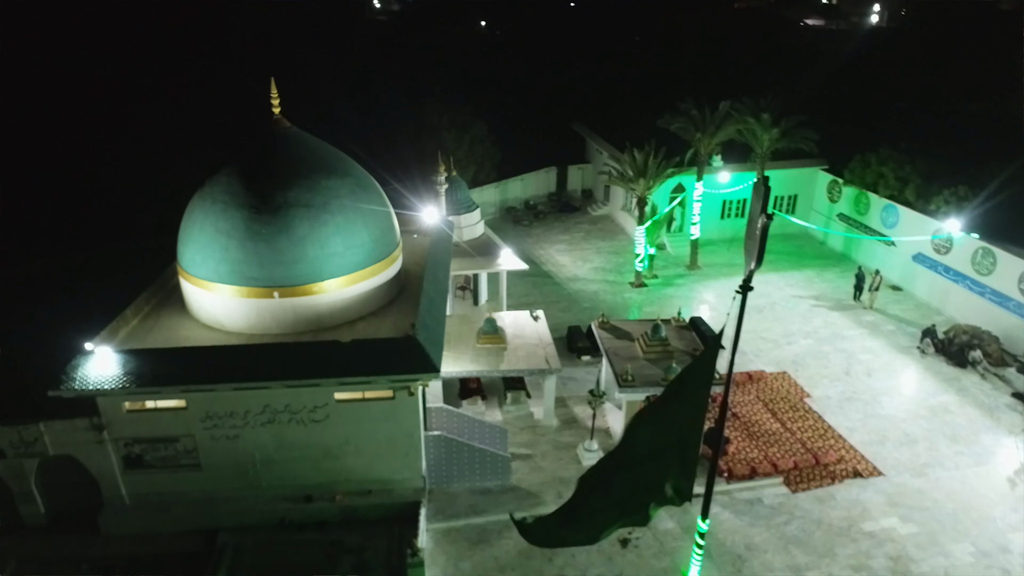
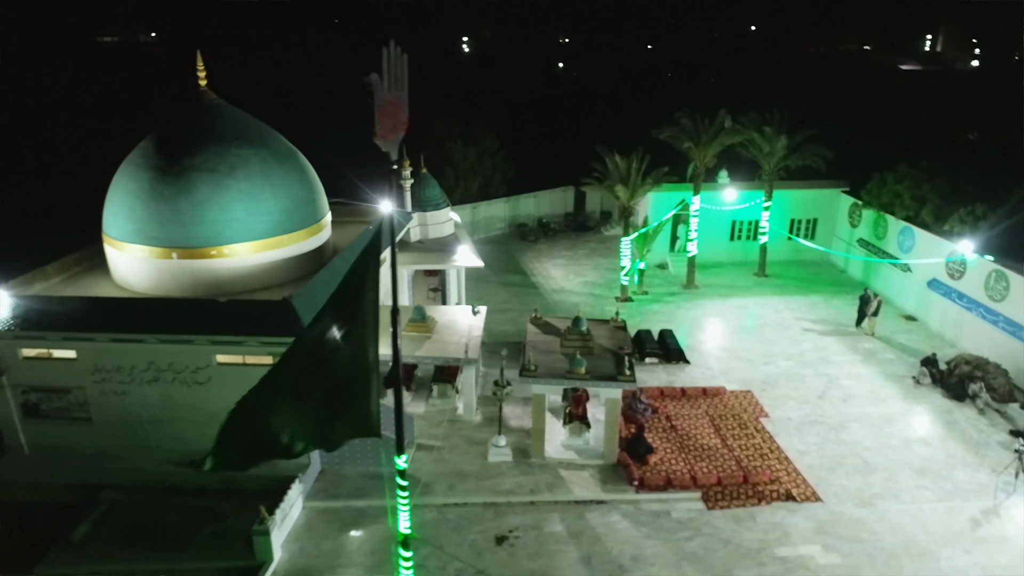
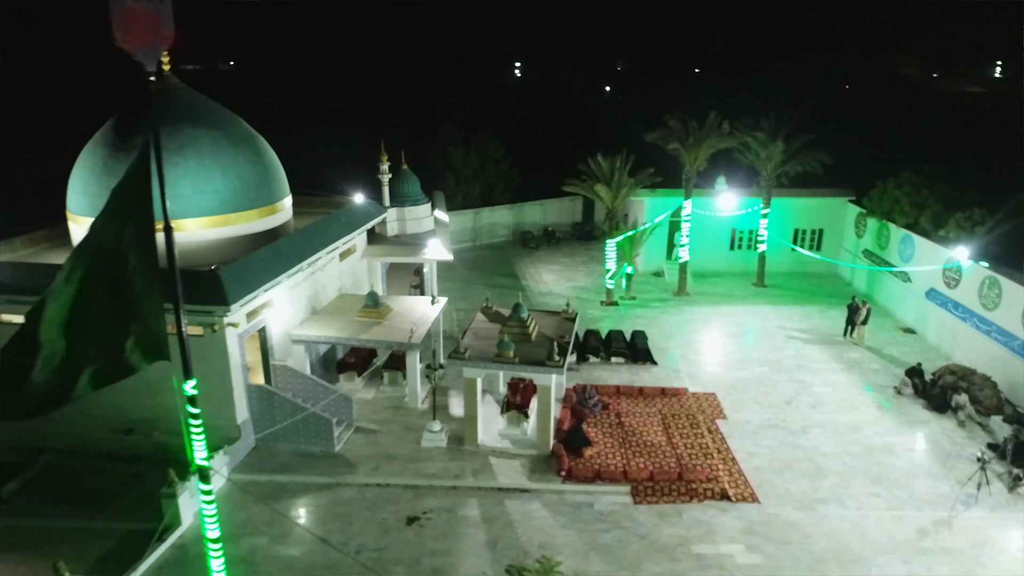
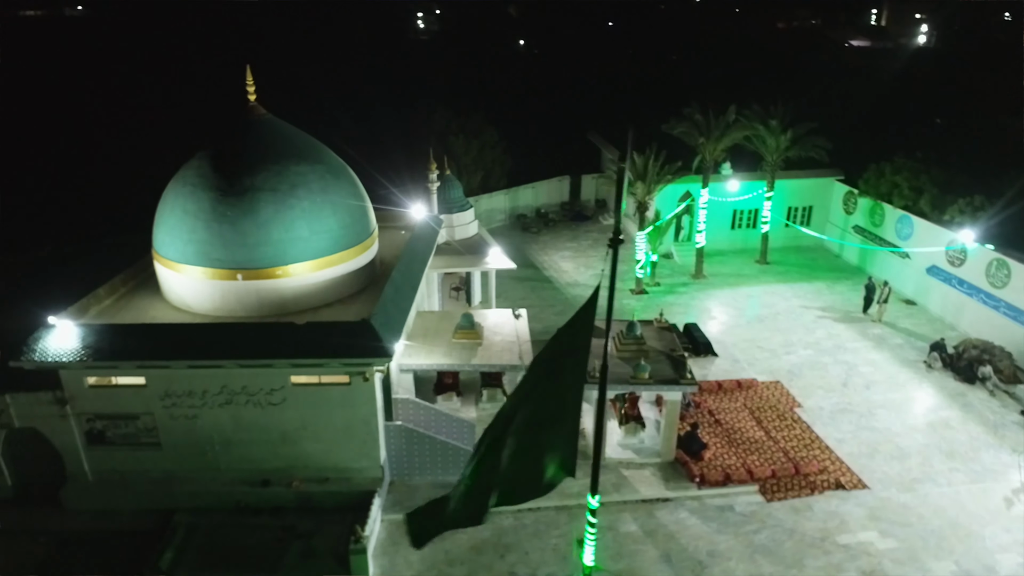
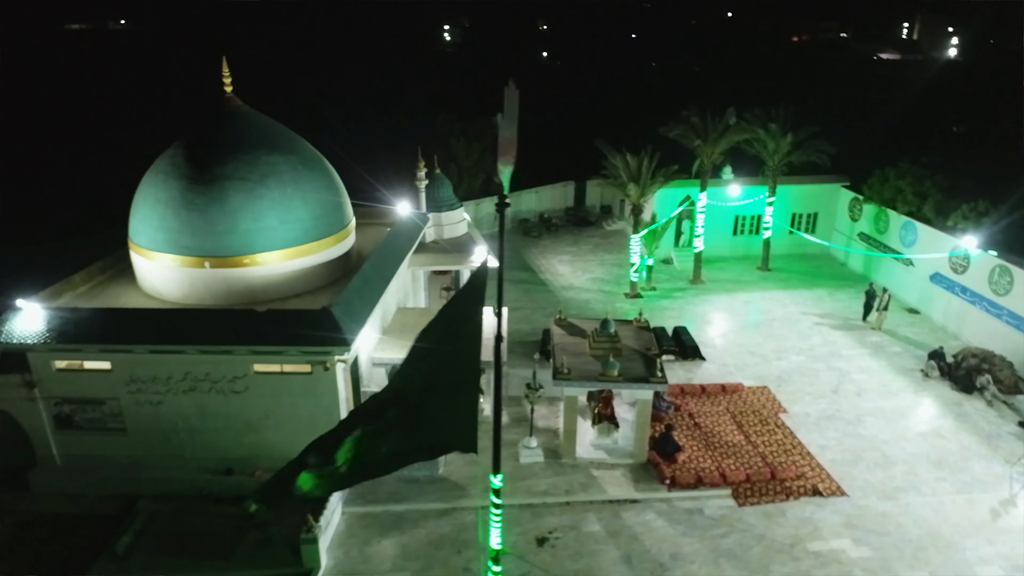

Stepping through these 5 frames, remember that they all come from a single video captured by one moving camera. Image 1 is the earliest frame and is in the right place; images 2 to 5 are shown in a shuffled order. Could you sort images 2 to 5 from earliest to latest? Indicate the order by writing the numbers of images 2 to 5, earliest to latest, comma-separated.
4, 5, 2, 3
